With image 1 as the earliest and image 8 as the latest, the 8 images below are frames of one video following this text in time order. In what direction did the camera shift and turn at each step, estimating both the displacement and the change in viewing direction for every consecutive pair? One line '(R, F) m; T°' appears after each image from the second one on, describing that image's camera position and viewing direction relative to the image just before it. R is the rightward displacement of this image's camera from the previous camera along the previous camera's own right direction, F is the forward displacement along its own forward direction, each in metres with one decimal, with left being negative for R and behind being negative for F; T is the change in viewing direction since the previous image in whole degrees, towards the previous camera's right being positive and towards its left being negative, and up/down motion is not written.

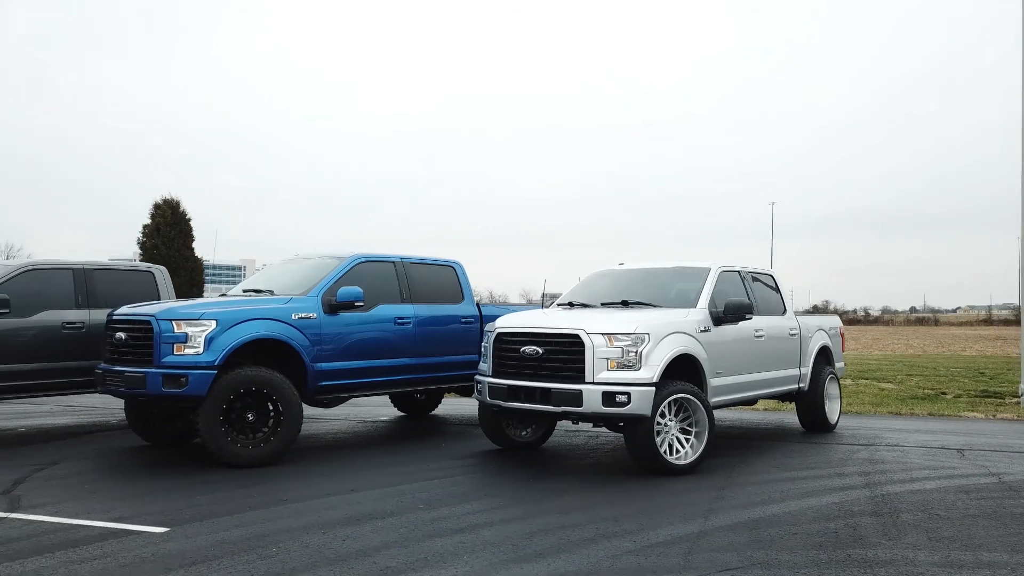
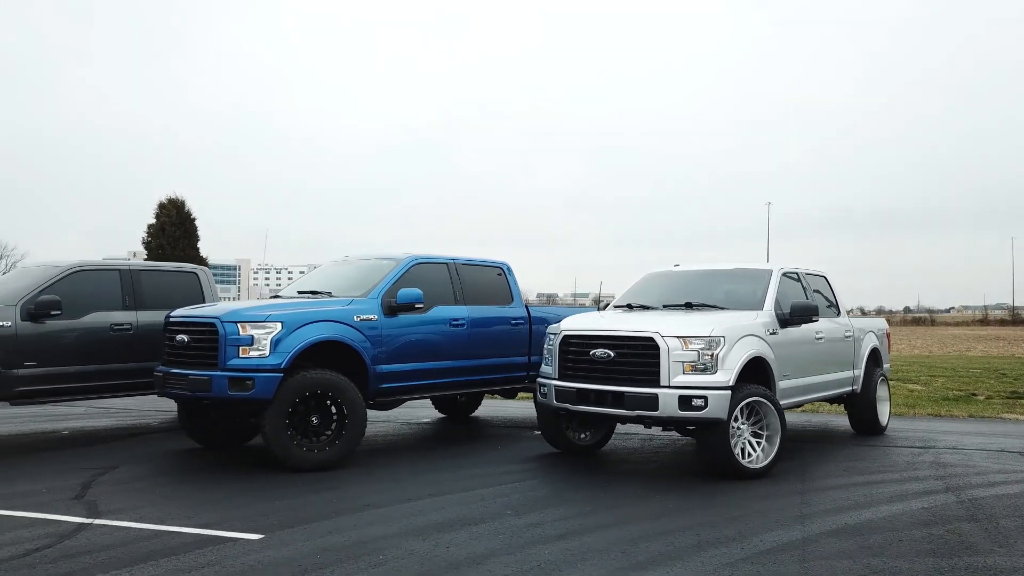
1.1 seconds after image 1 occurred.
(-0.7, +0.1) m; 0°
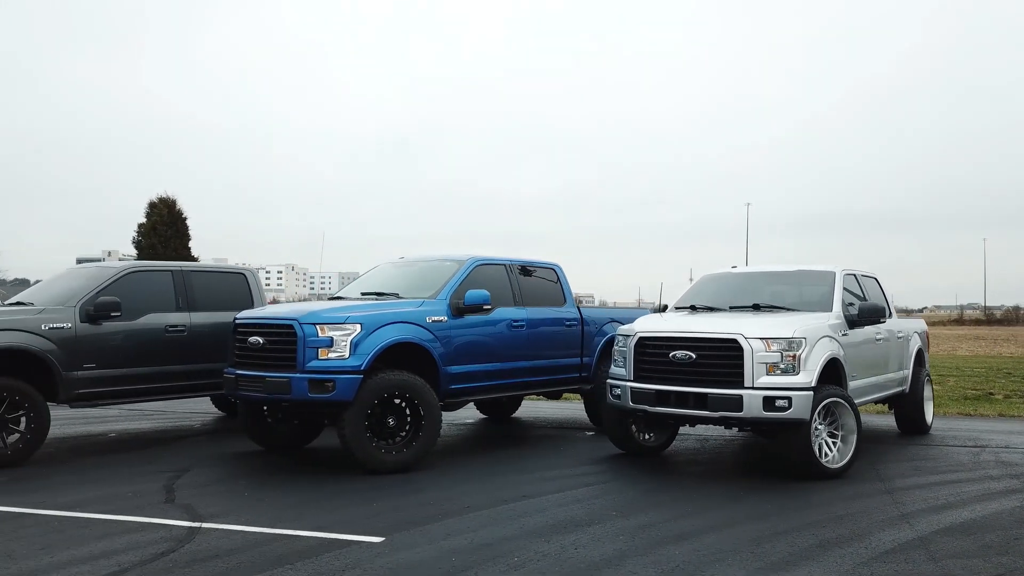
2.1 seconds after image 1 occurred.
(-0.9, 0.0) m; +2°
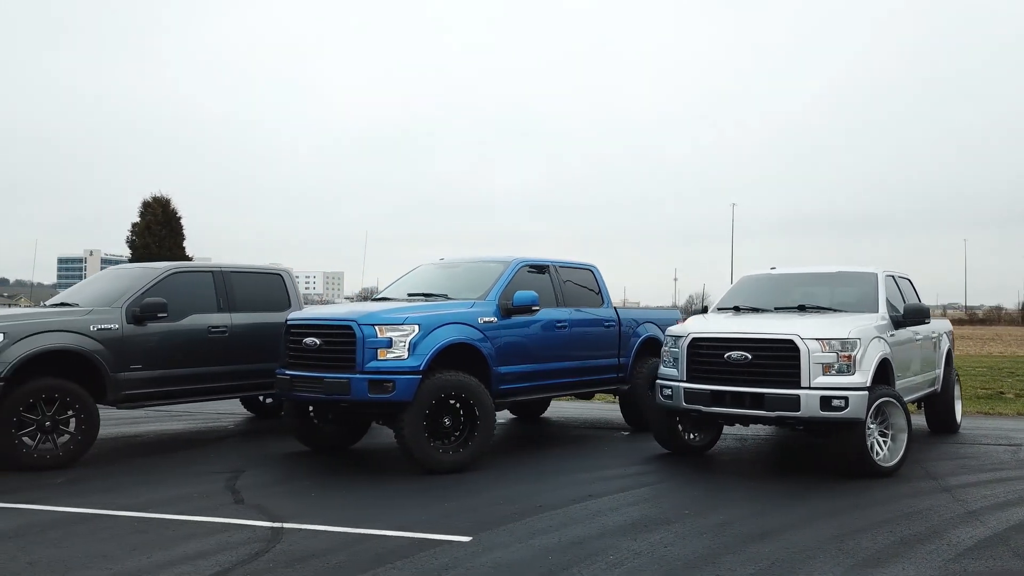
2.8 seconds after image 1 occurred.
(-0.6, -0.1) m; +1°
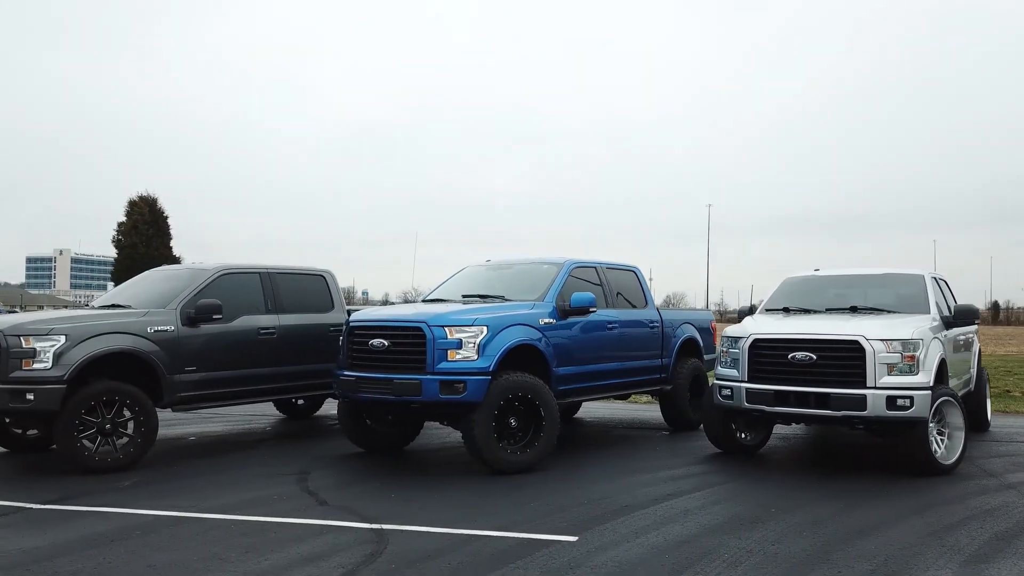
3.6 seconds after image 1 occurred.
(-0.8, 0.0) m; +2°
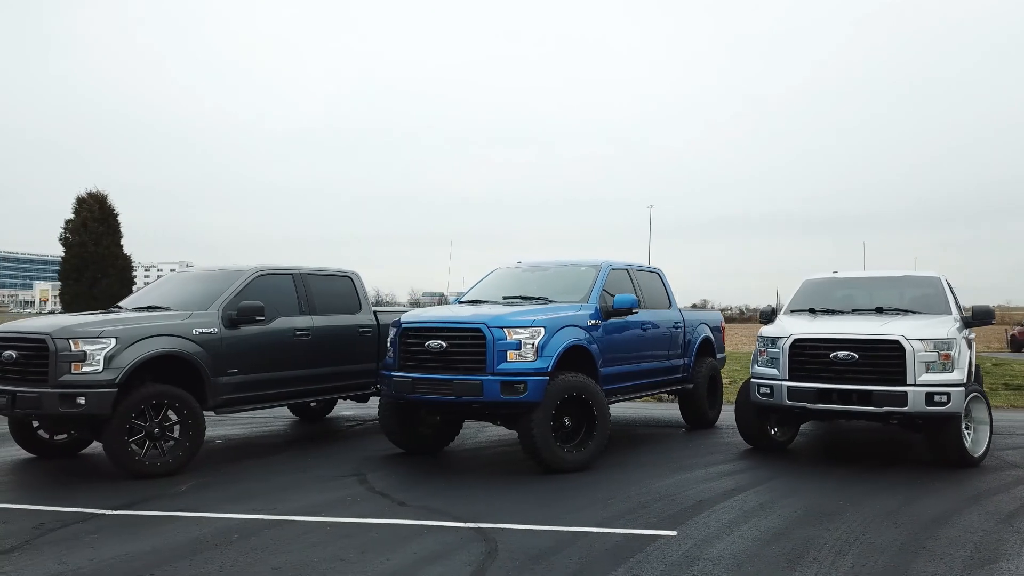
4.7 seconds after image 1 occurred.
(-1.0, -0.1) m; +4°
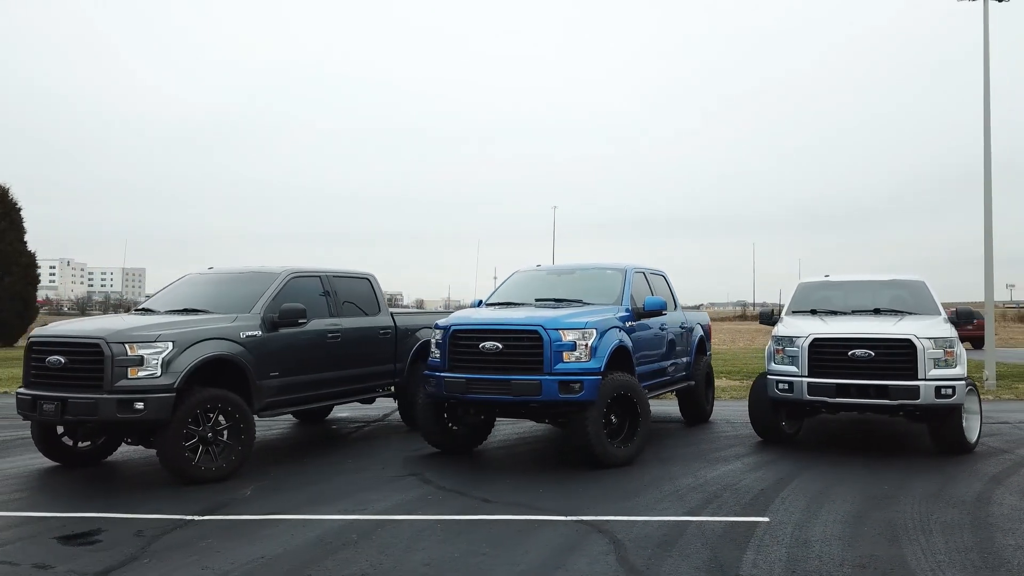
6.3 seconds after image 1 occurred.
(-1.4, -0.2) m; +7°
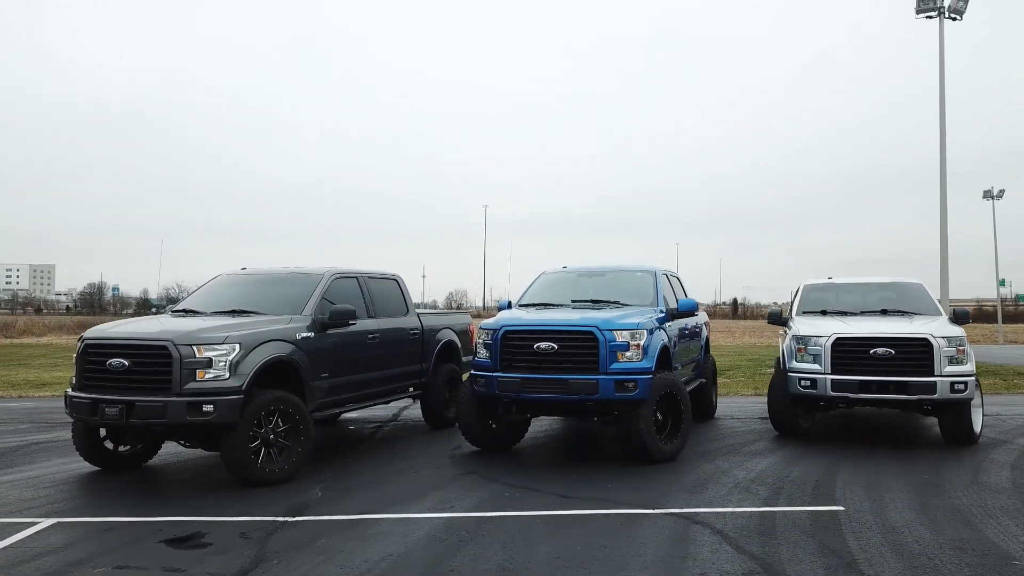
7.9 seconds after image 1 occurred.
(-1.2, -0.1) m; +5°
